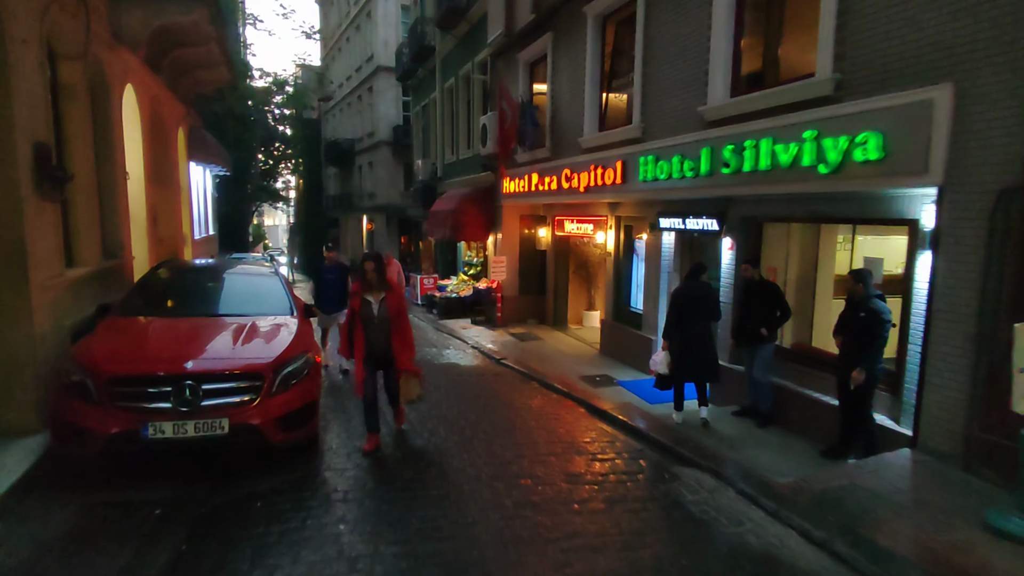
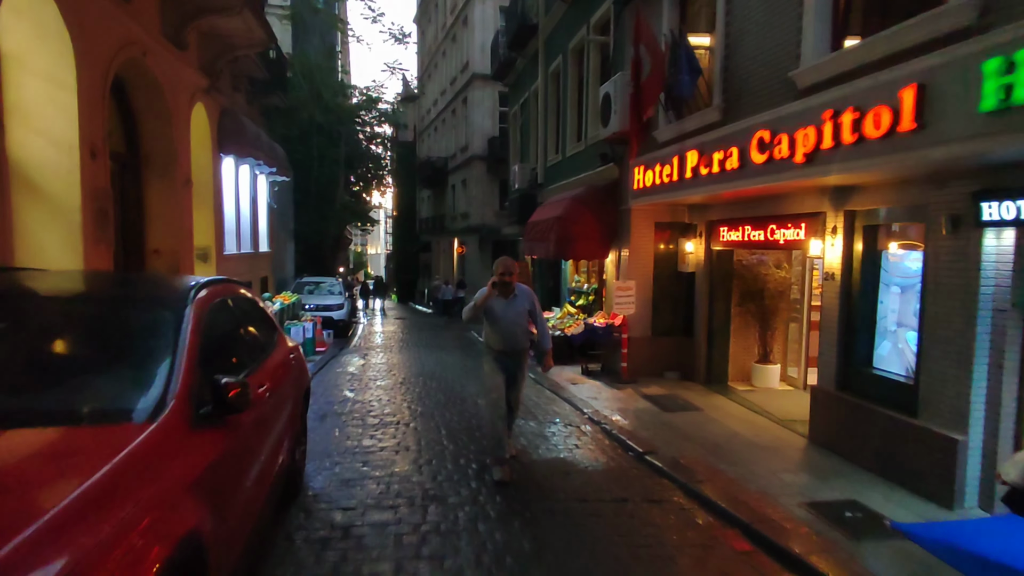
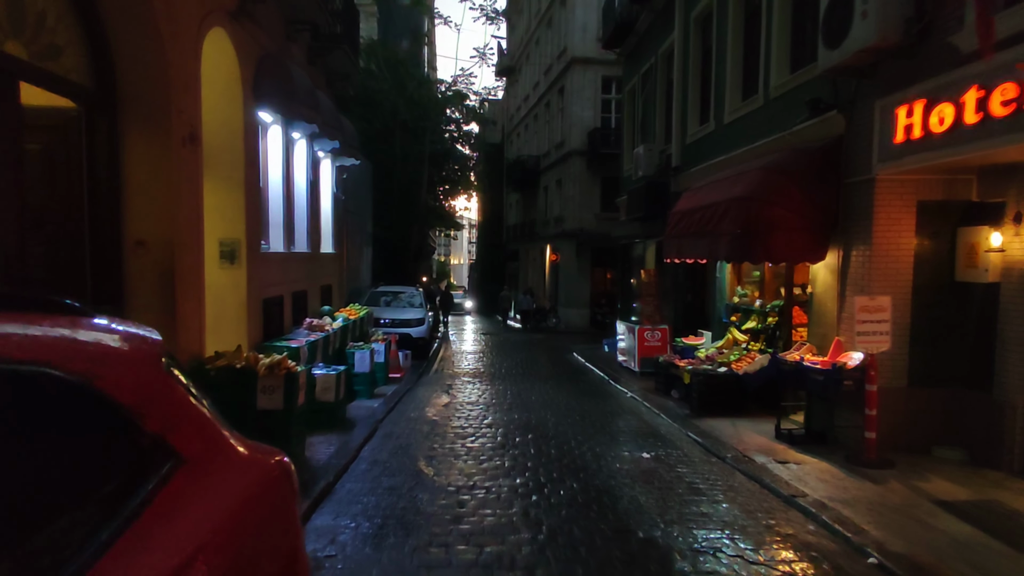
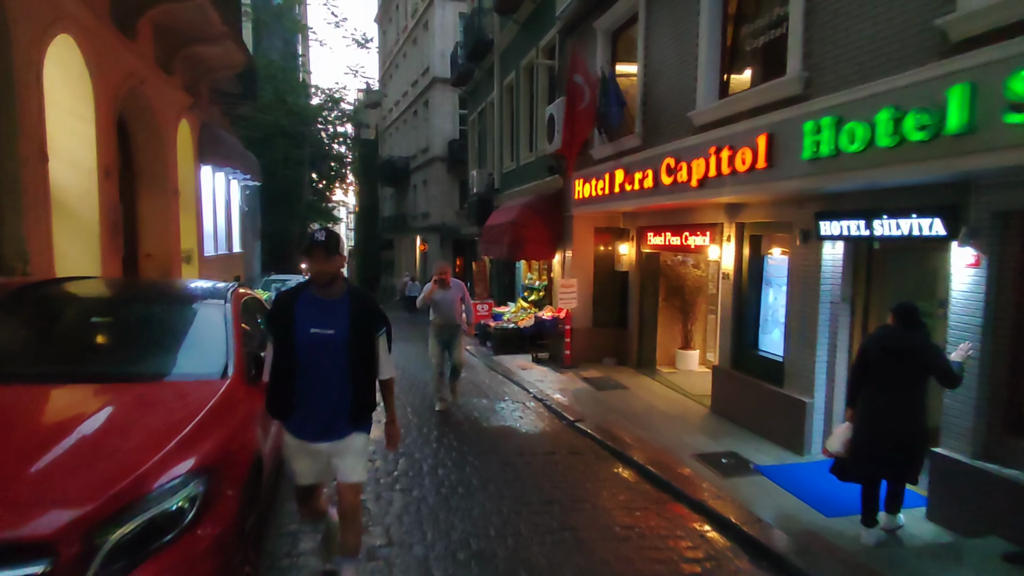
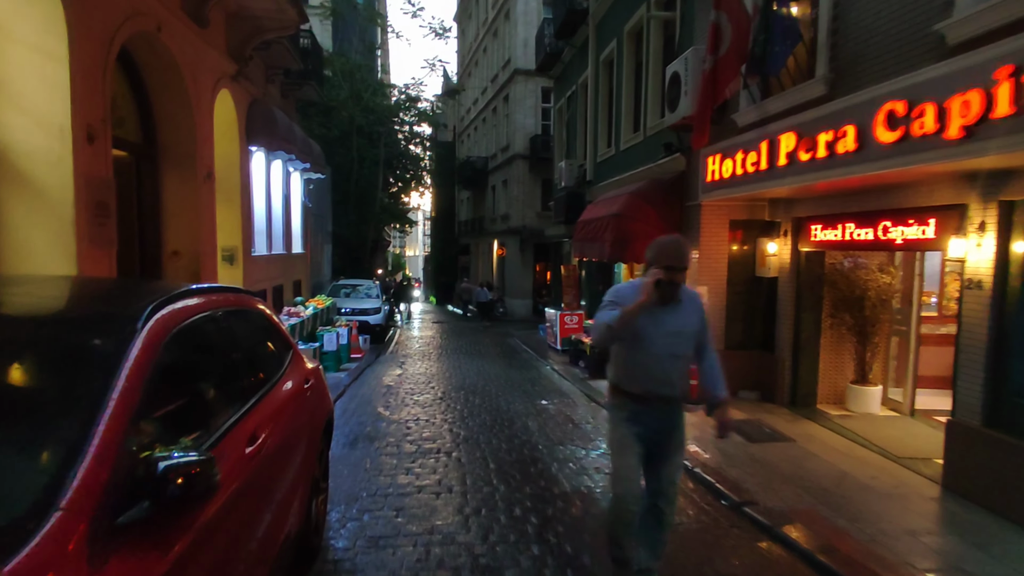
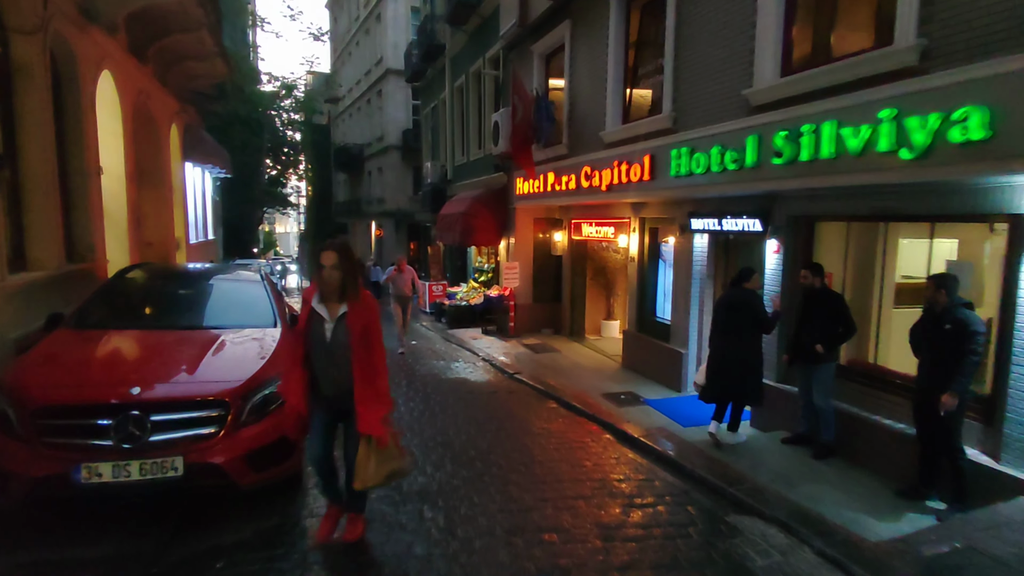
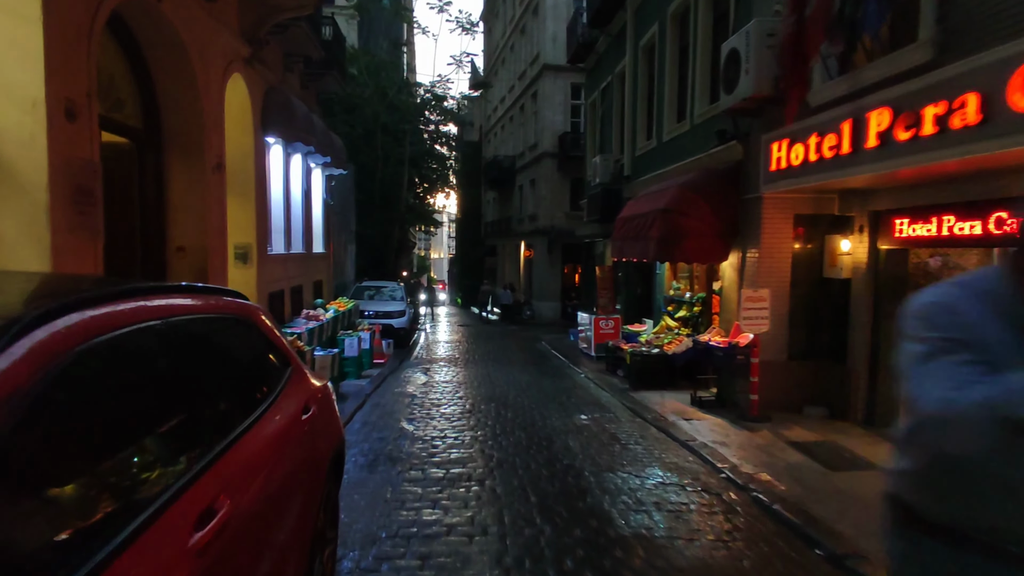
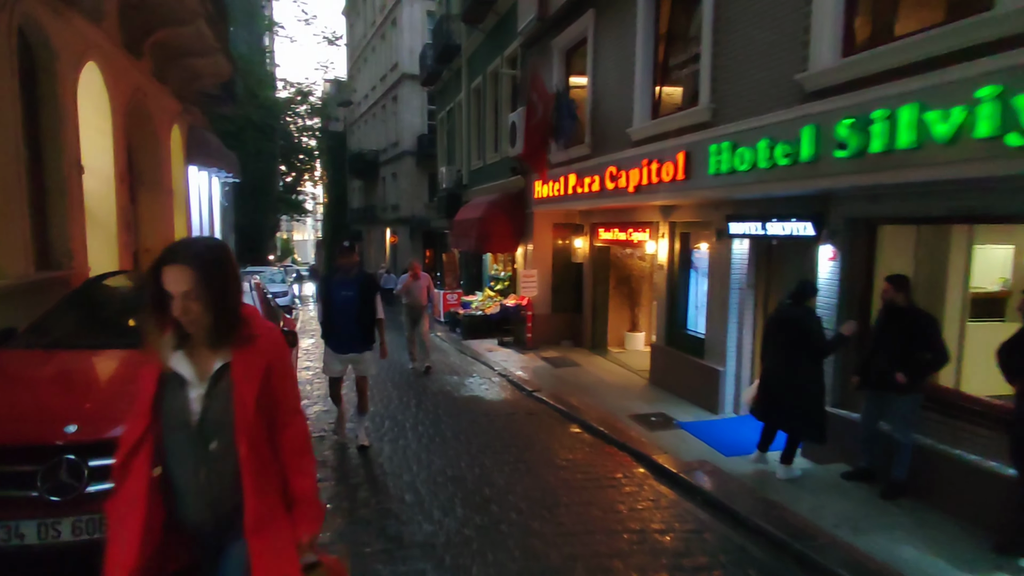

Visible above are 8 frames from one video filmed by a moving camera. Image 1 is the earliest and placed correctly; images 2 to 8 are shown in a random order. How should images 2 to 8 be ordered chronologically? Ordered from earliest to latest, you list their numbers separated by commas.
6, 8, 4, 2, 5, 7, 3
